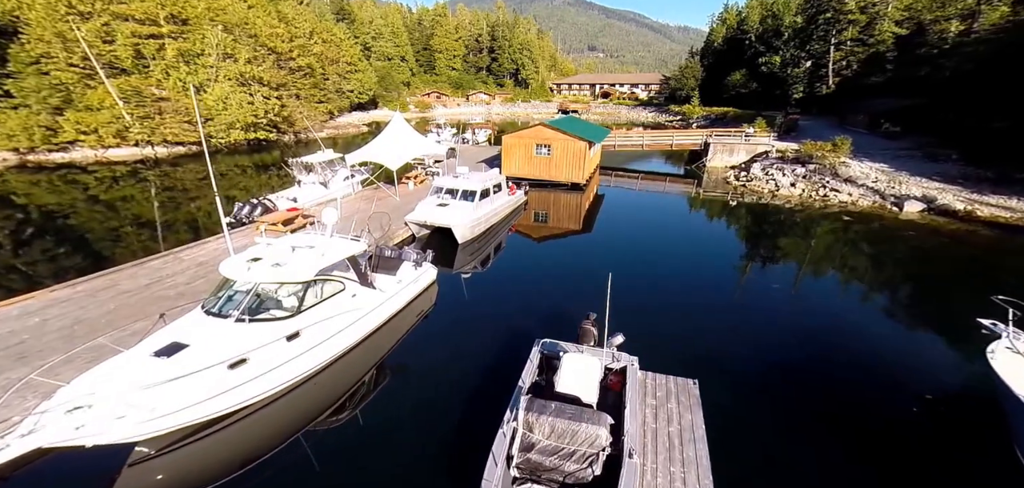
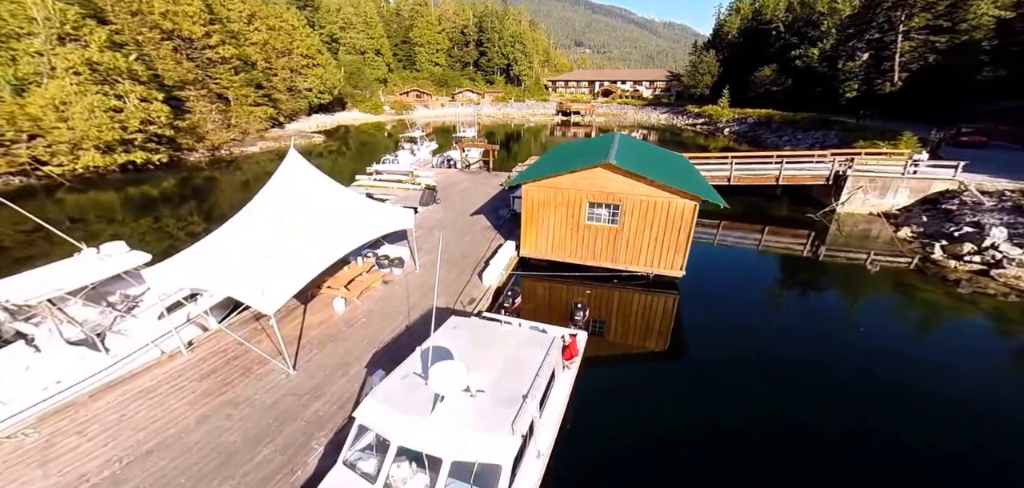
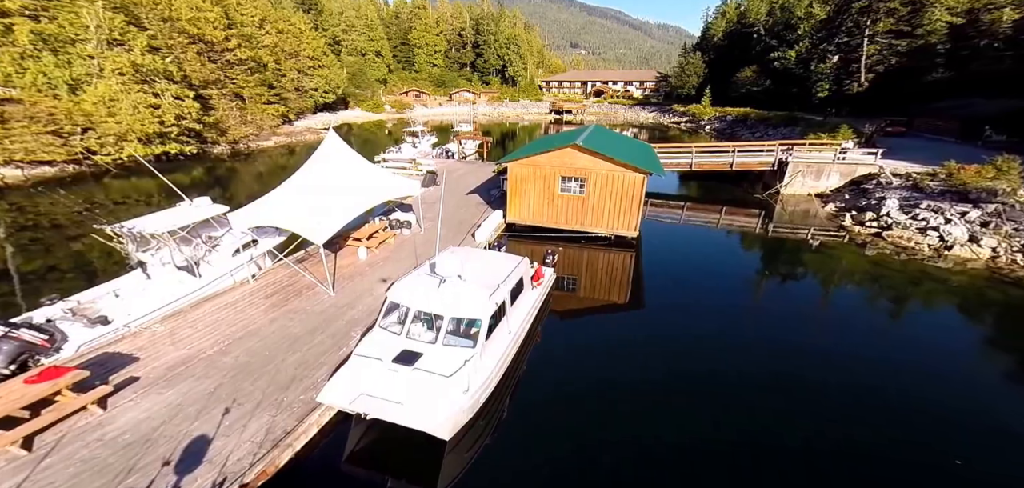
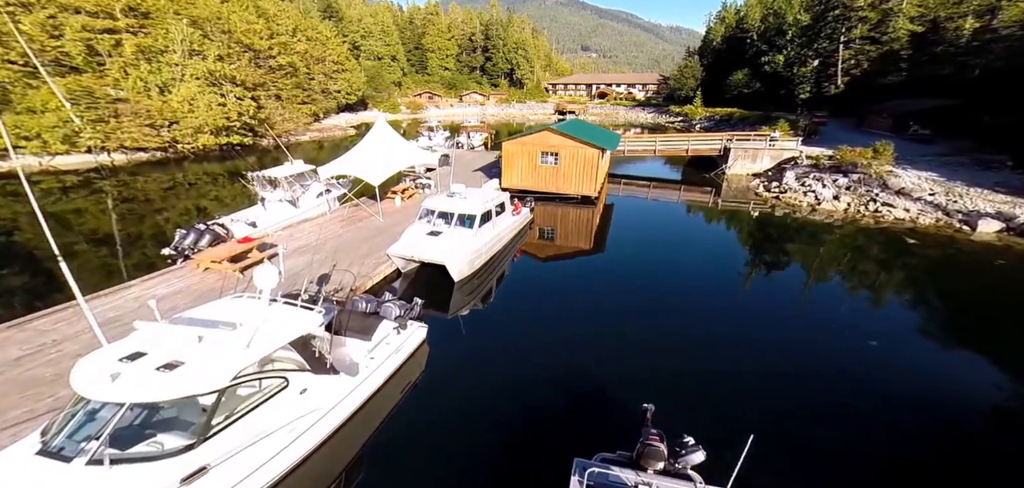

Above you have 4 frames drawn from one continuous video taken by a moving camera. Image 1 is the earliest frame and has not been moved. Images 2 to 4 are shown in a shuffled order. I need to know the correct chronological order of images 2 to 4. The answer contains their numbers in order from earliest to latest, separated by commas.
4, 3, 2
